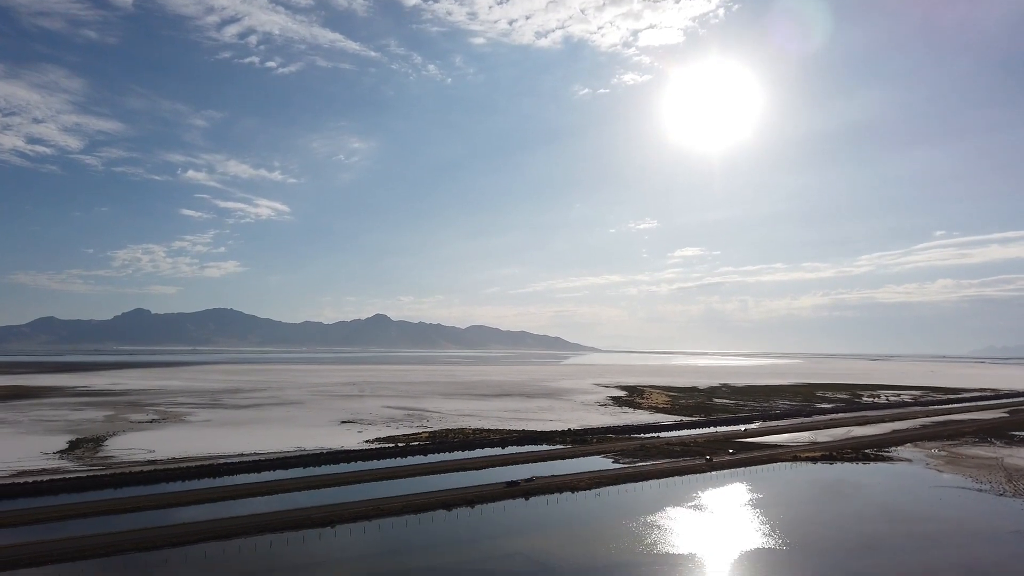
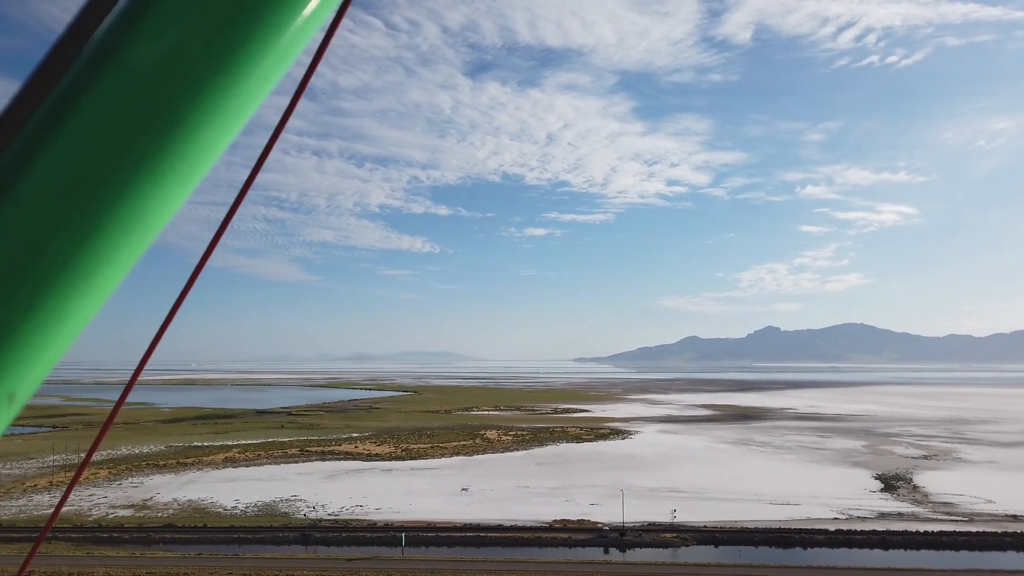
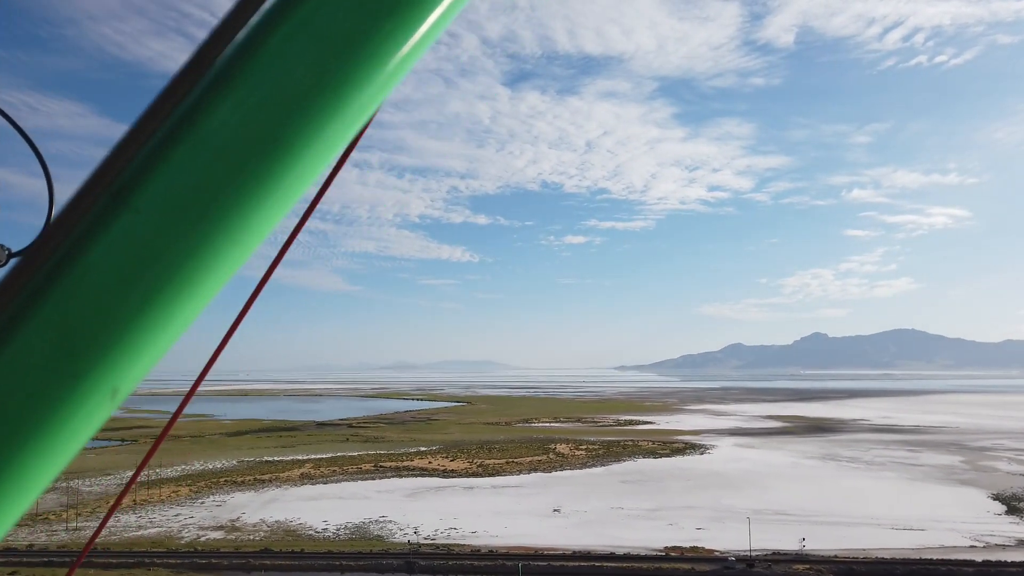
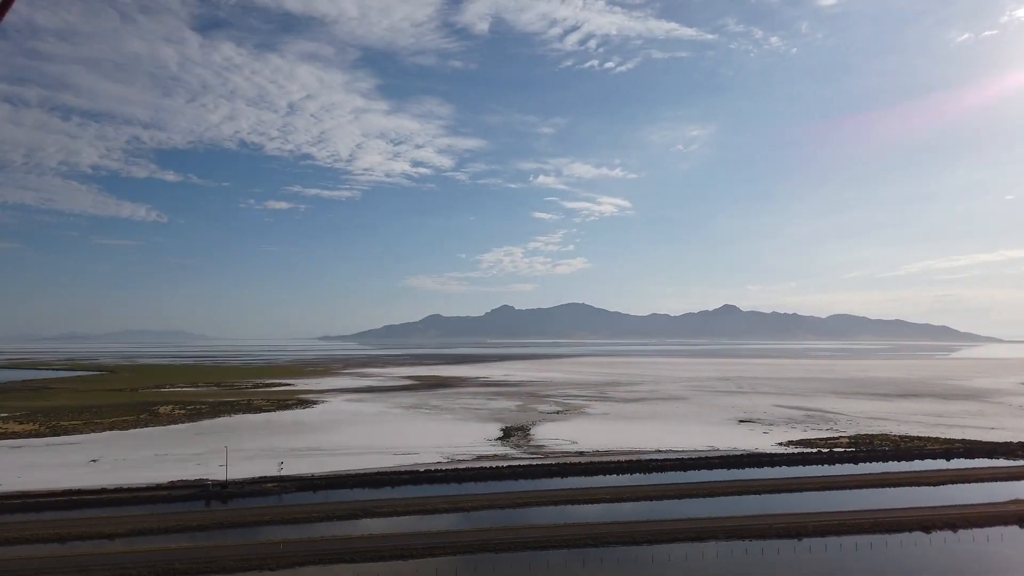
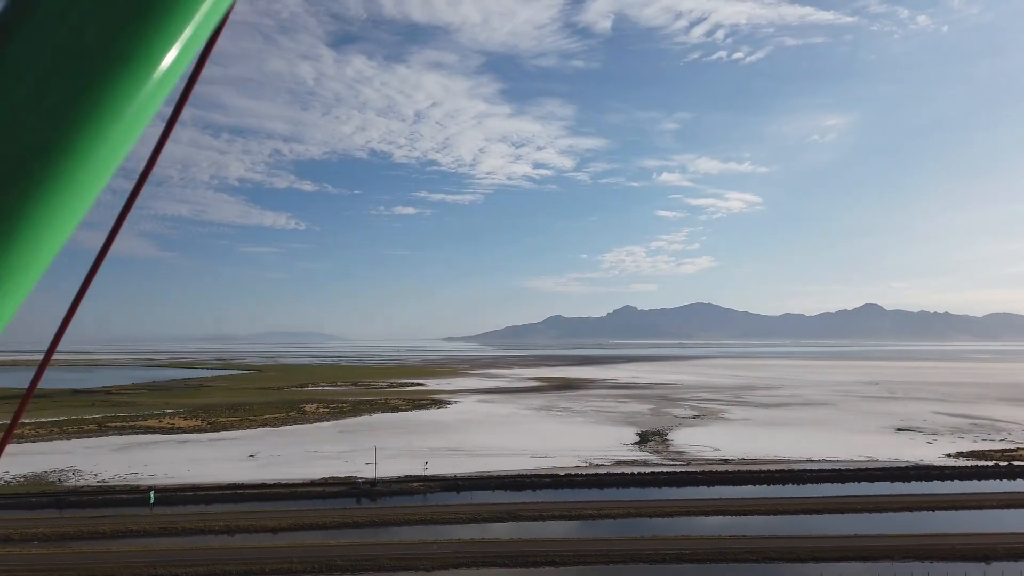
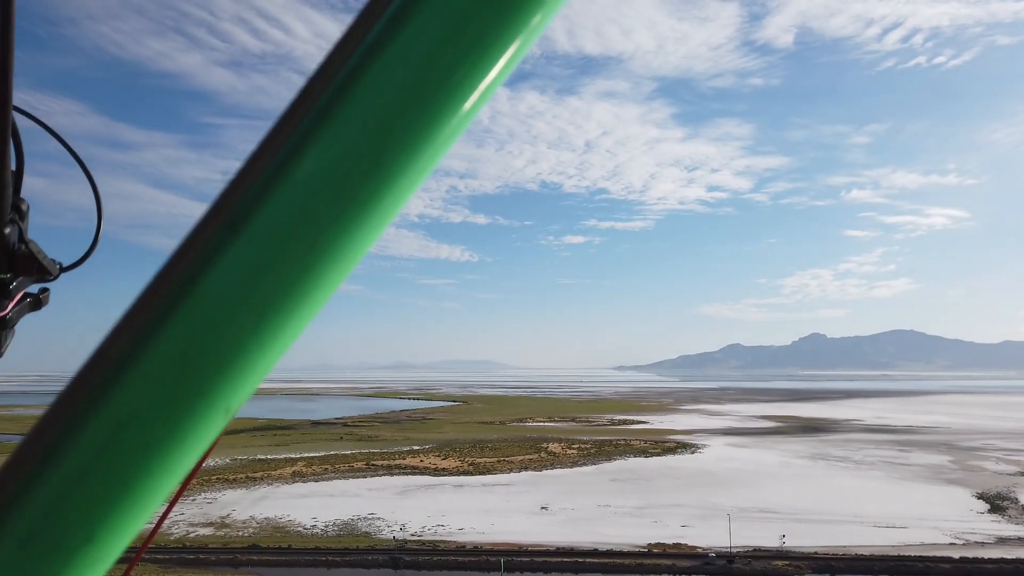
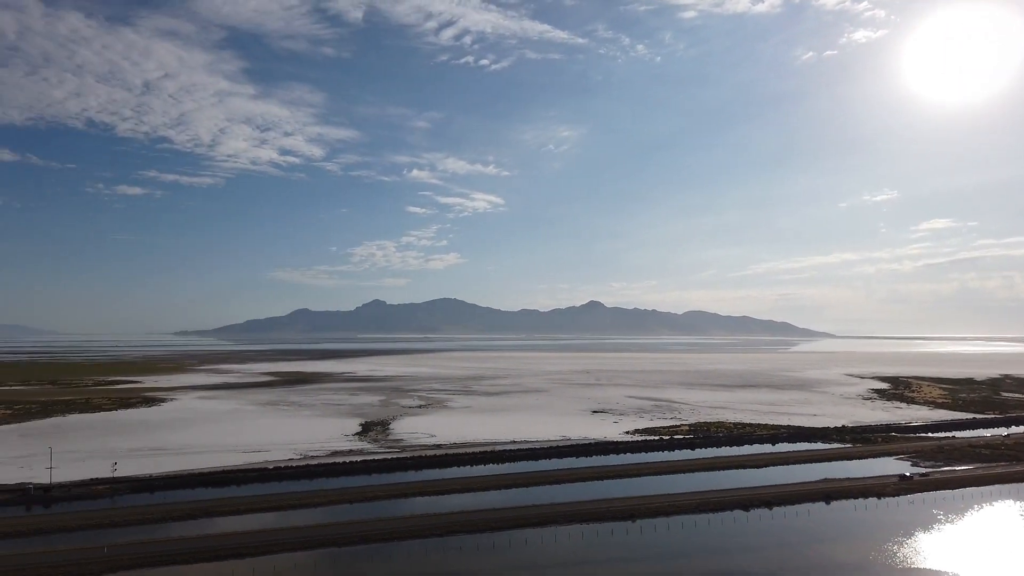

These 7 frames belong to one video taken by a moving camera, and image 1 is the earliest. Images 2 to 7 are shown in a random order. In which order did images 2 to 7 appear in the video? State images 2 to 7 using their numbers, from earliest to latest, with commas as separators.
7, 4, 5, 2, 6, 3
